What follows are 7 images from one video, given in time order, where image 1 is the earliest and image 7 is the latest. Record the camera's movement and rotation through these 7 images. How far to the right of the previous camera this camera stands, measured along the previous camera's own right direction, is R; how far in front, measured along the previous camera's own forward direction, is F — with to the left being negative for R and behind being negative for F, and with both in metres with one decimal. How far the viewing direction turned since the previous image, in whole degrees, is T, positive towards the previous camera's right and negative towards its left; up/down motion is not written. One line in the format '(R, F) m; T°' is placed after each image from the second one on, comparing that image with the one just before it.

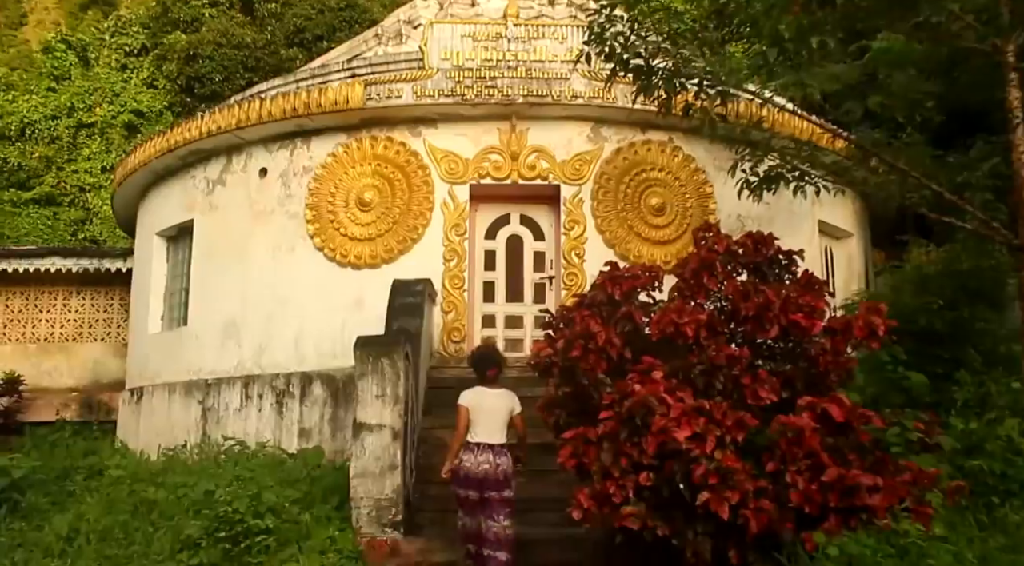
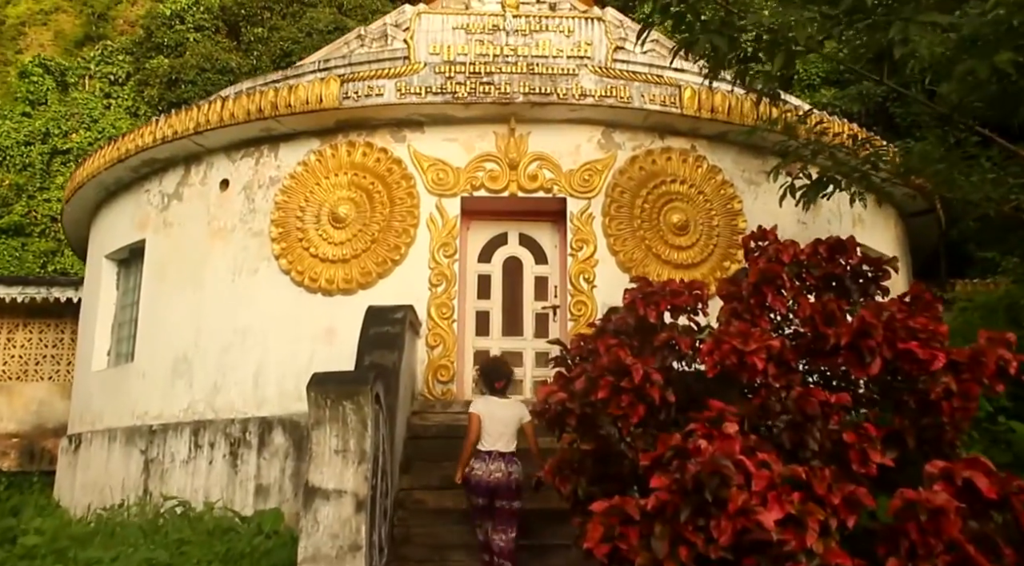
(0.0, +1.3) m; 0°
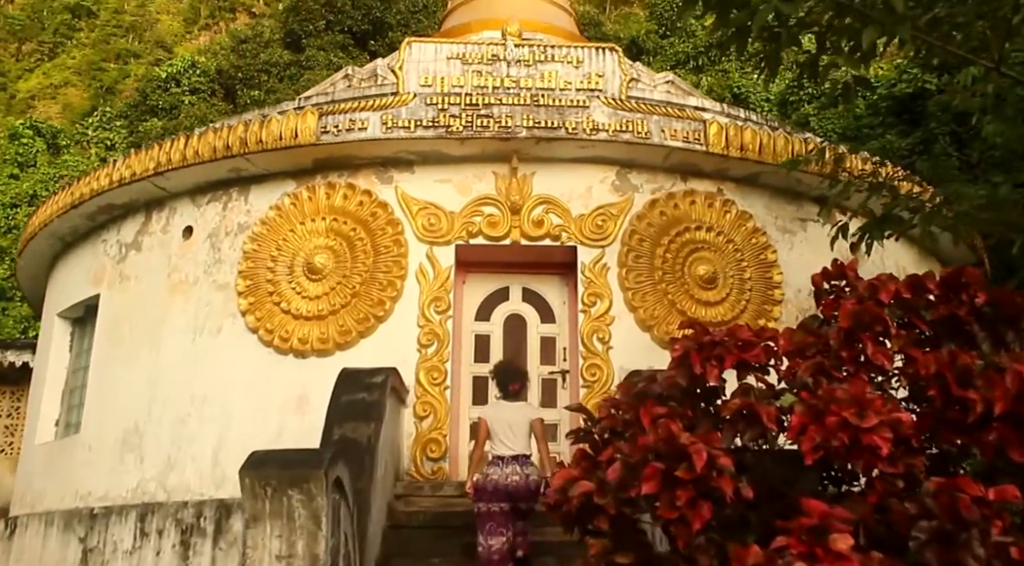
(0.0, +1.0) m; 0°
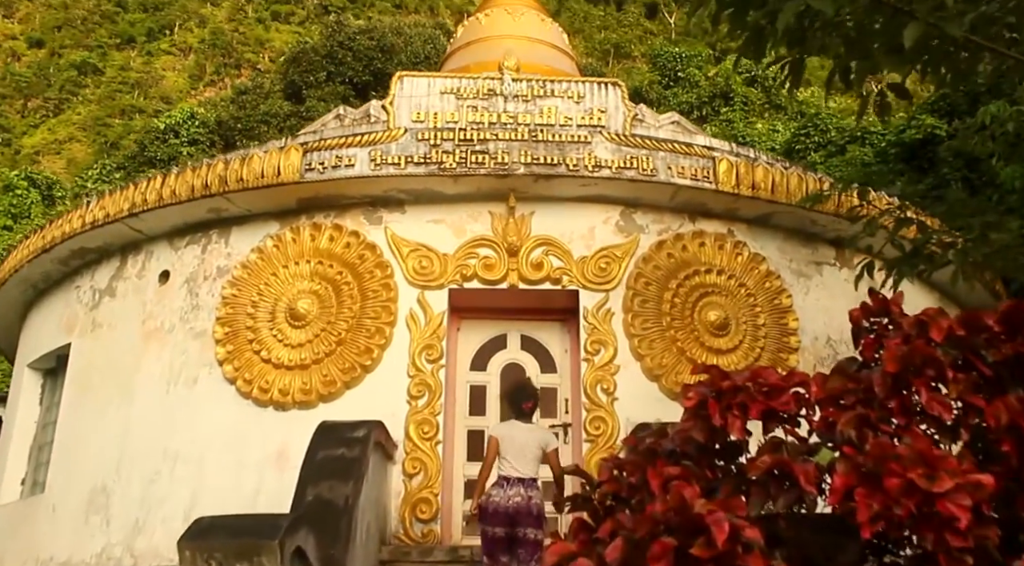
(0.0, +0.4) m; 0°
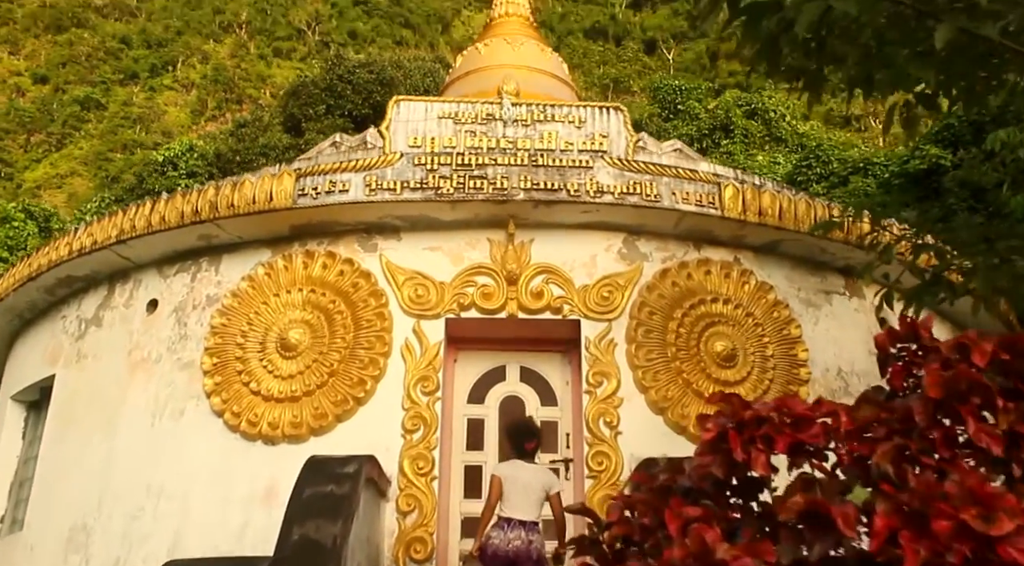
(0.0, +0.2) m; 0°
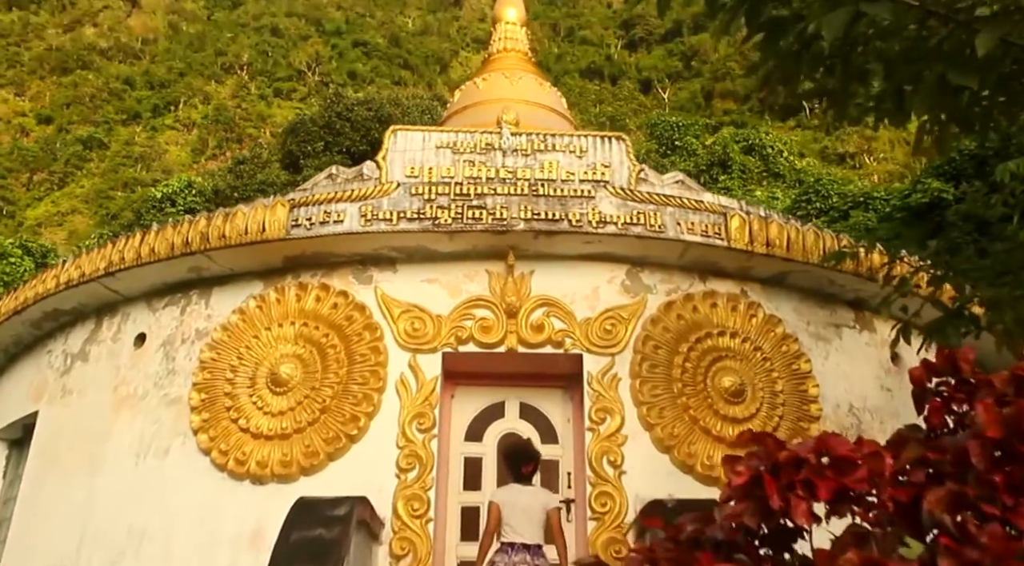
(0.0, +0.2) m; 0°
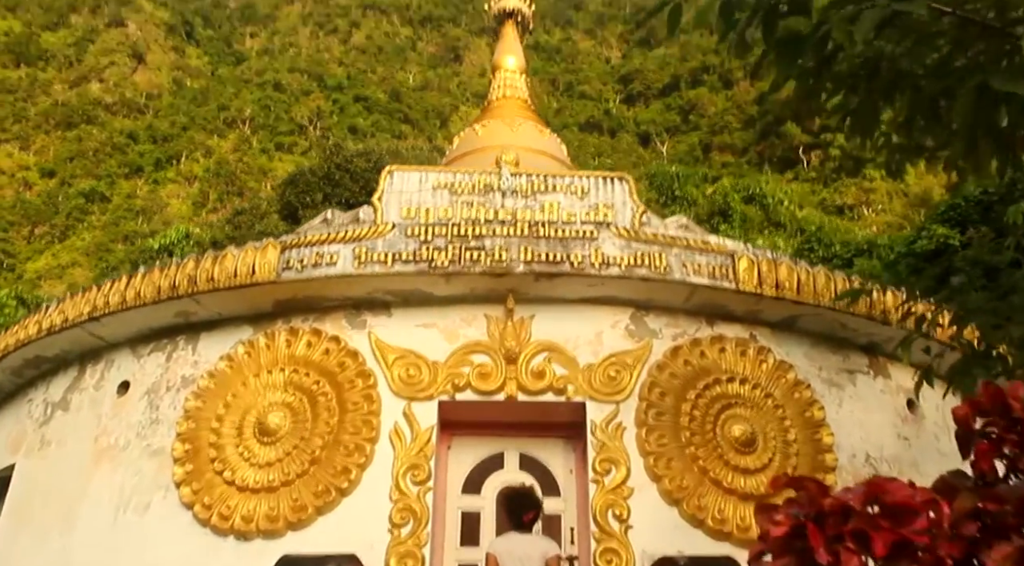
(0.0, +0.2) m; 0°
